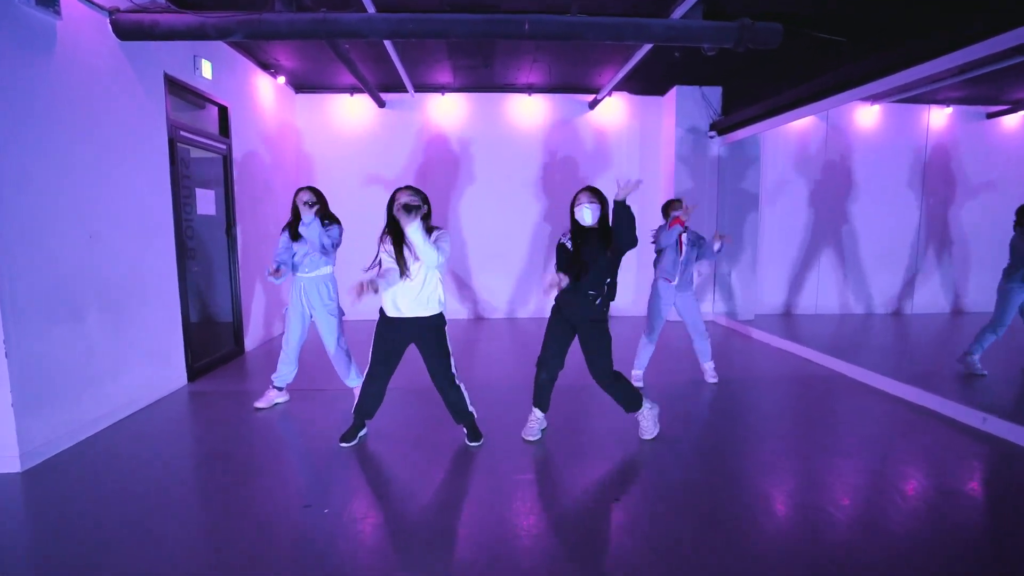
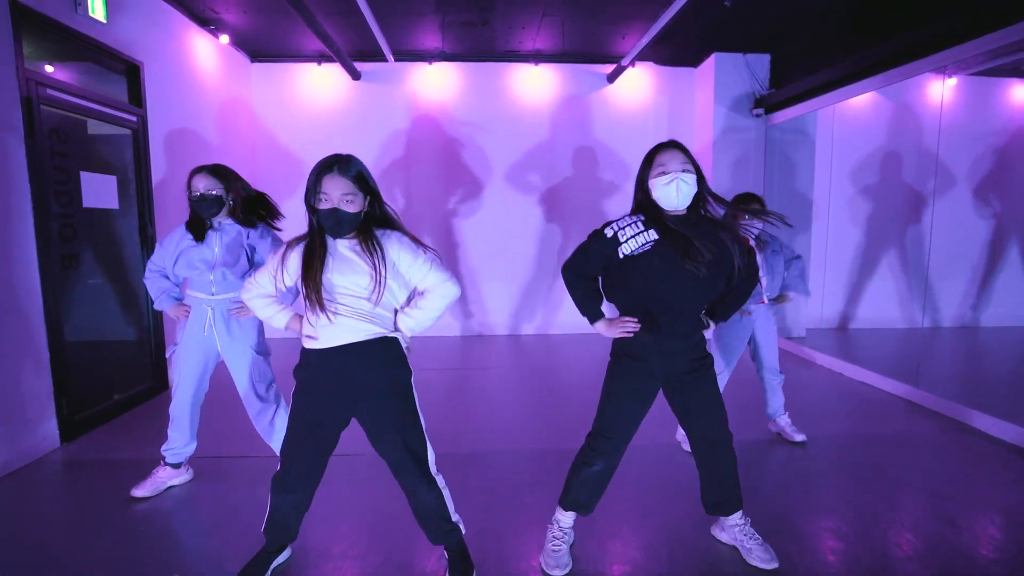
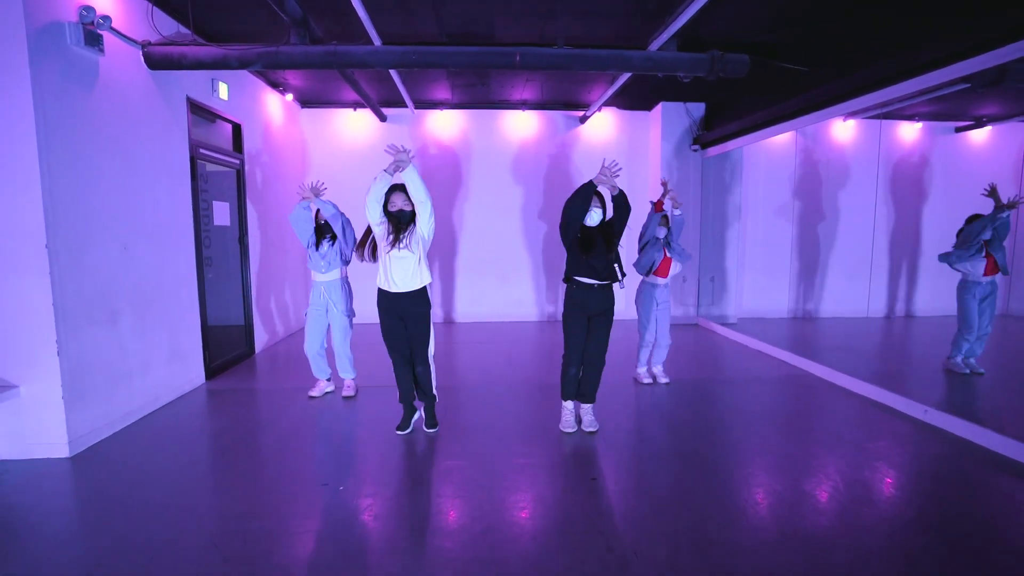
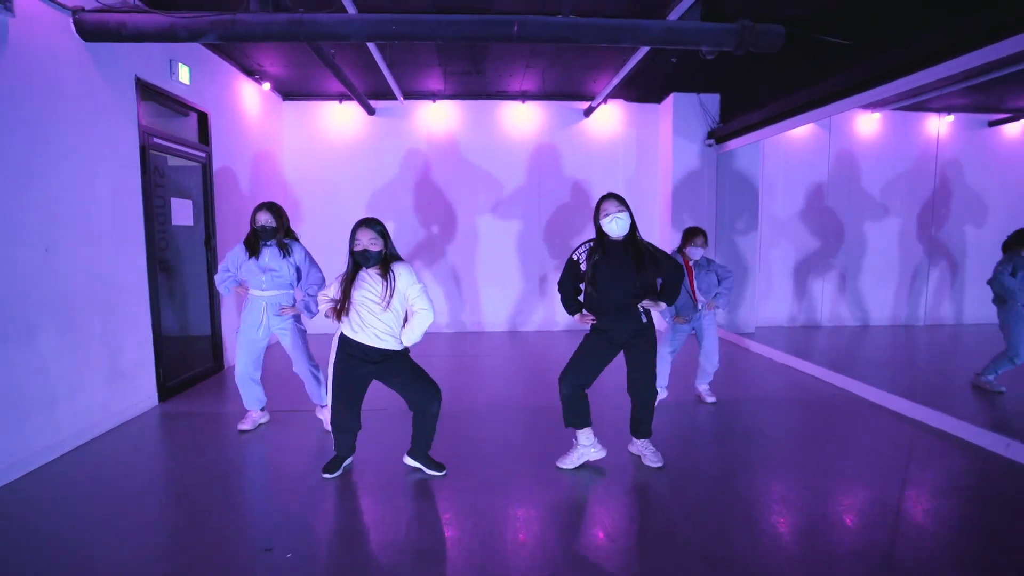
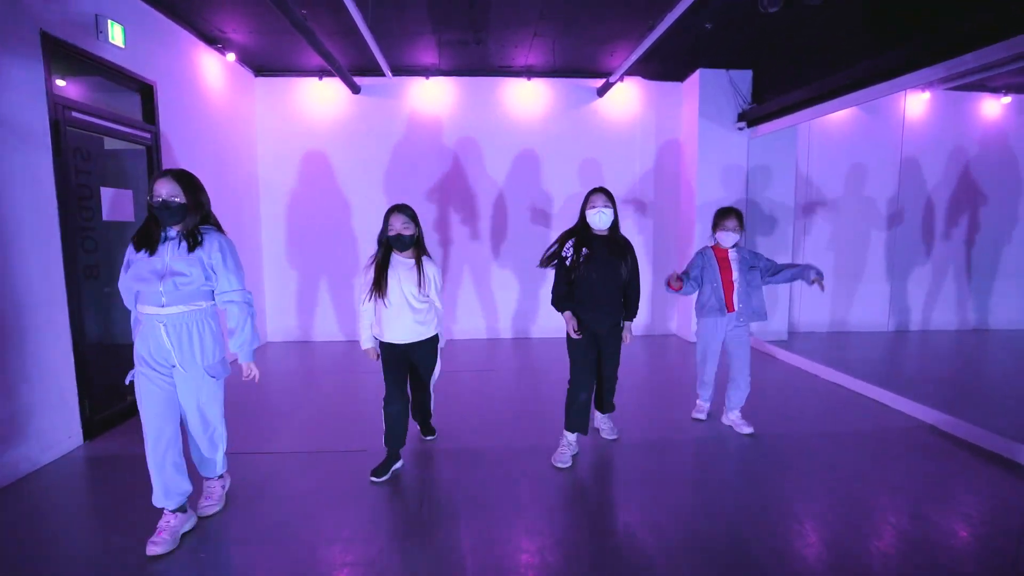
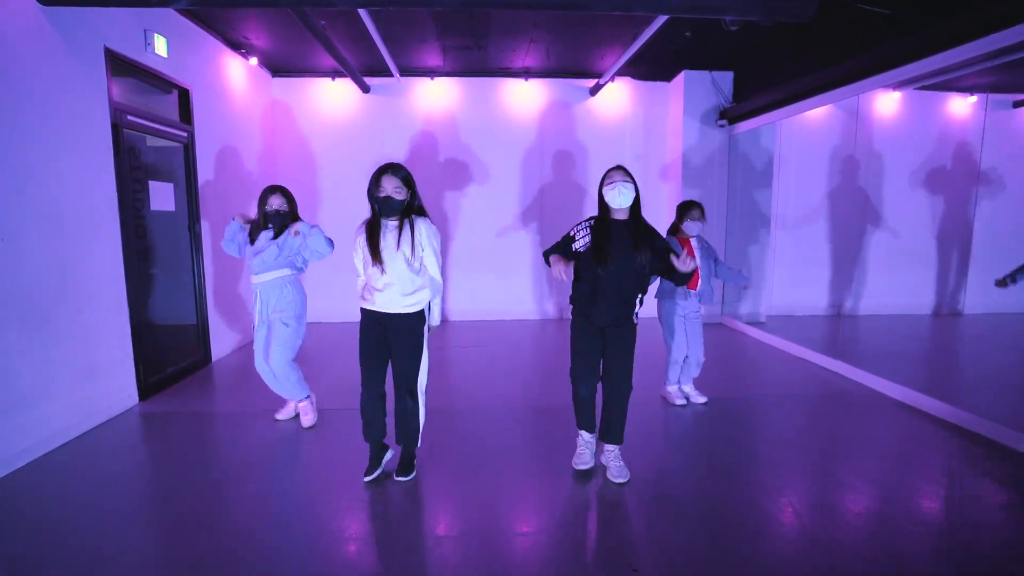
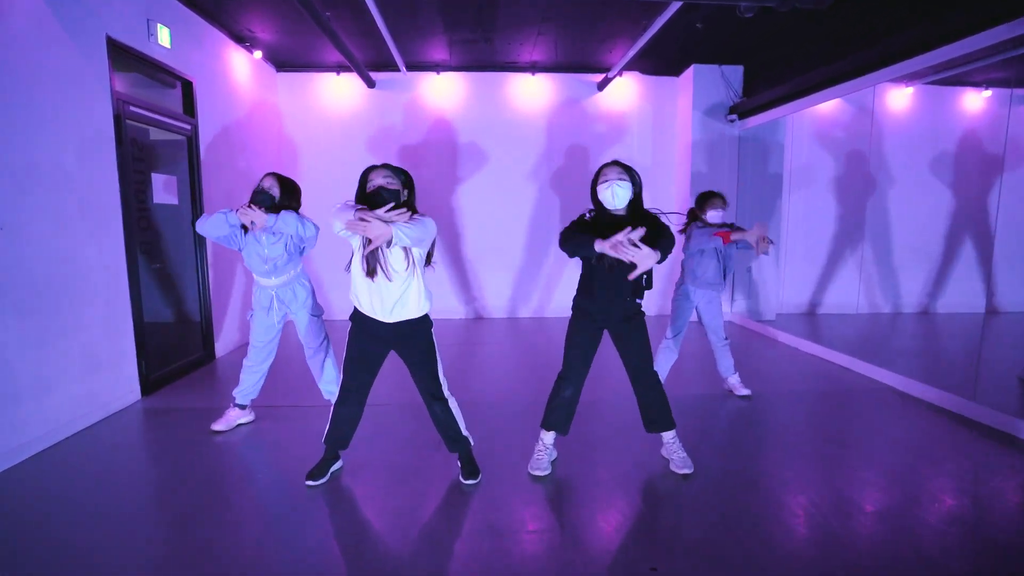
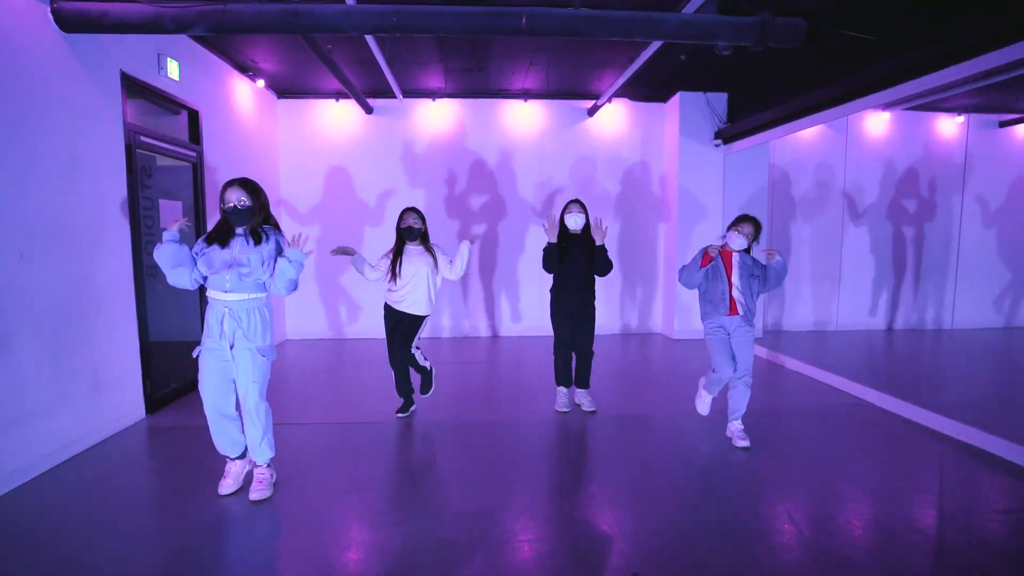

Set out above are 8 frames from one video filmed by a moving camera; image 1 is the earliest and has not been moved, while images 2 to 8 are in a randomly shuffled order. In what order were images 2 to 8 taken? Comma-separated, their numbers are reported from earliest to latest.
7, 2, 4, 3, 6, 5, 8
